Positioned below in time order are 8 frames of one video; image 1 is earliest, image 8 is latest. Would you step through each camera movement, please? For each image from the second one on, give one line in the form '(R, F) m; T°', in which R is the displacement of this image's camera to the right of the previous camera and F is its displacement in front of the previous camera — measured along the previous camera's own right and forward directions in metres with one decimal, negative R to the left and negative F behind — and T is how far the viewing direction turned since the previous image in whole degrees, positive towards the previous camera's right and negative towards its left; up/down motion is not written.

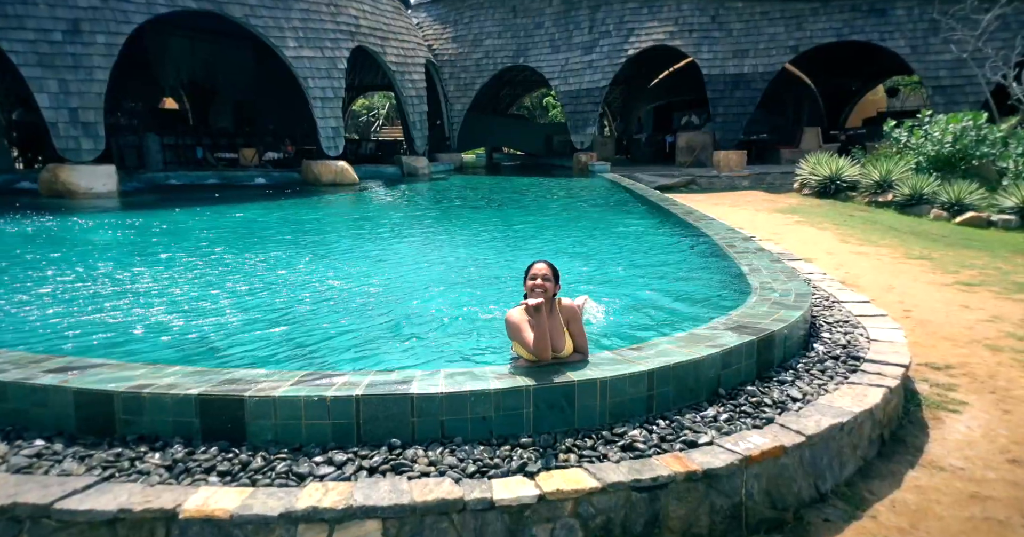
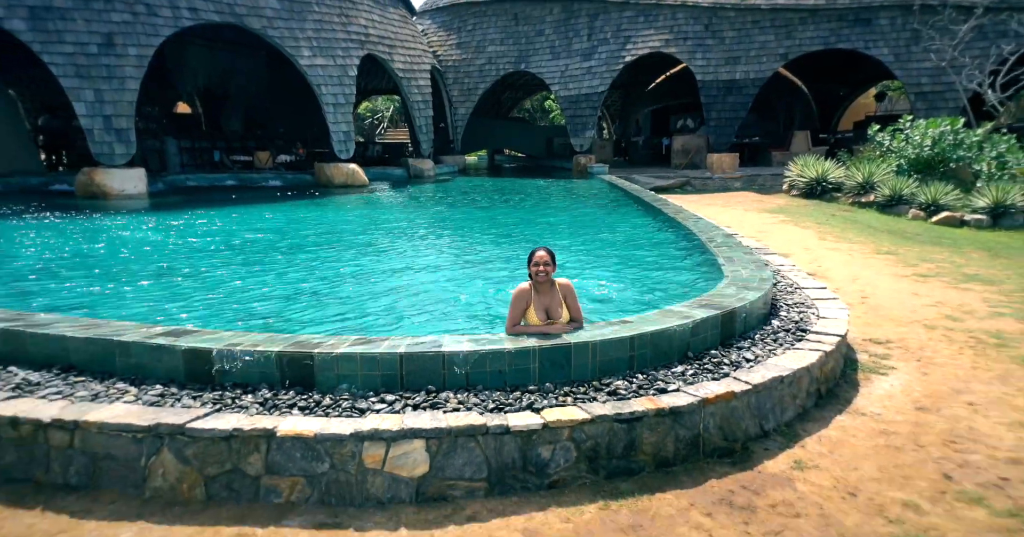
(-0.1, -0.7) m; 0°
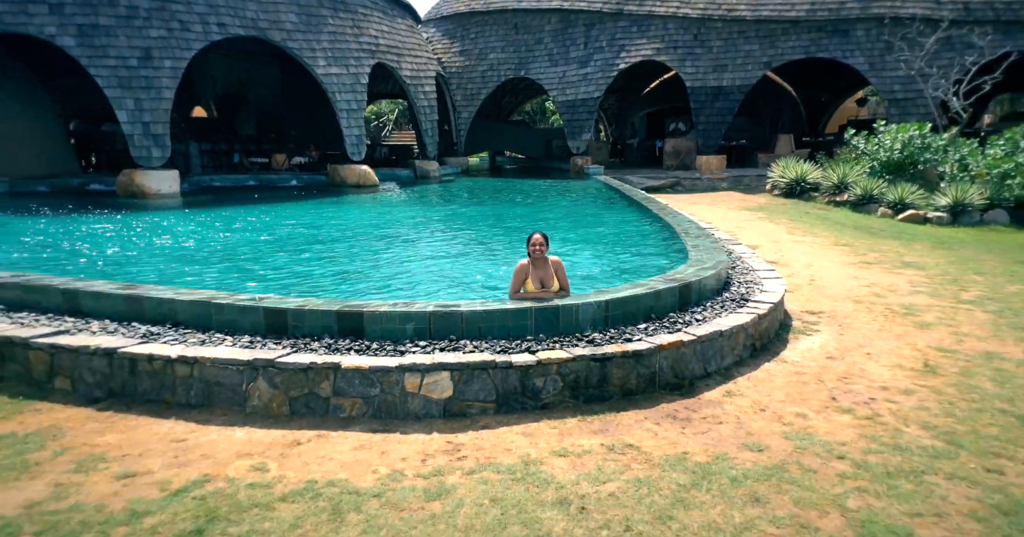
(0.0, -1.0) m; 0°
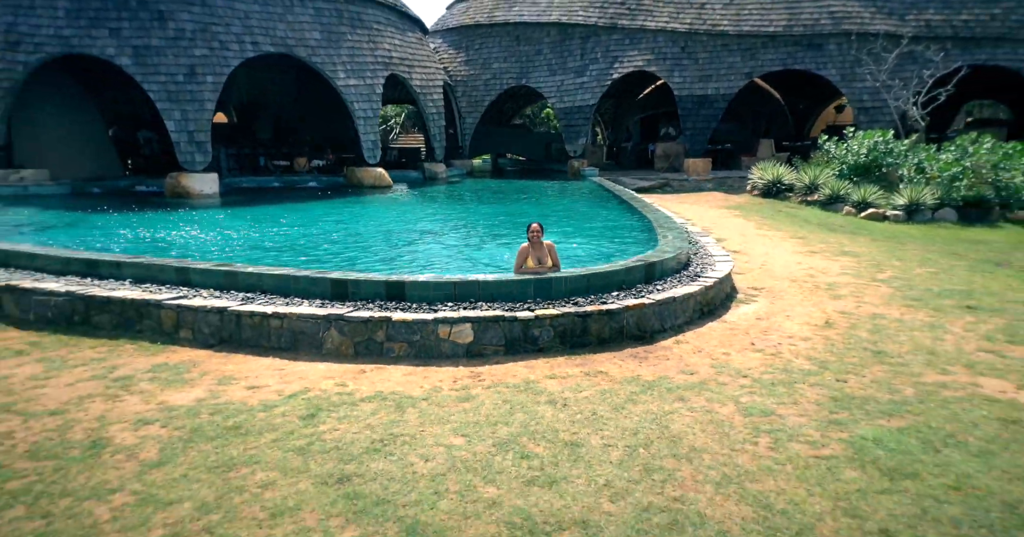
(0.0, -1.3) m; 0°
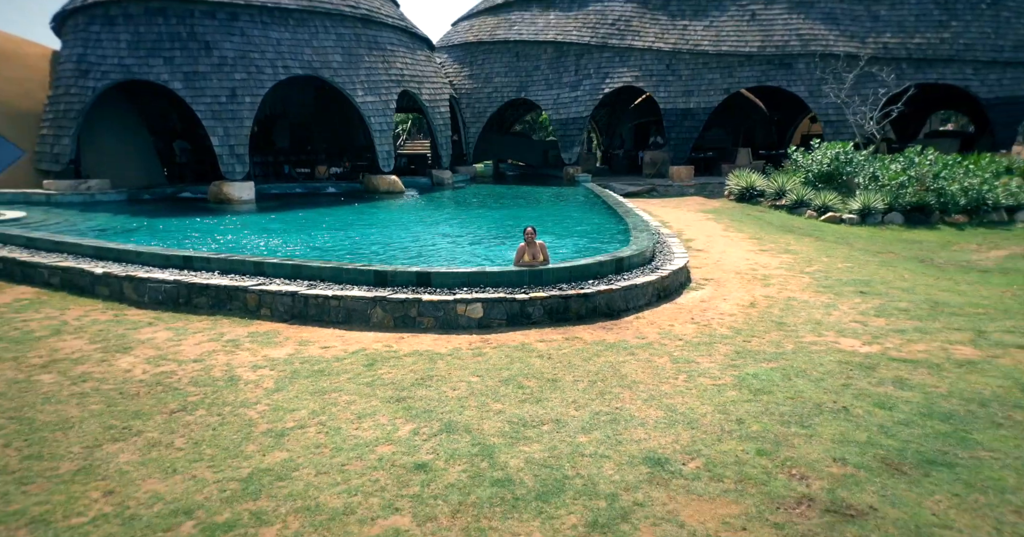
(0.0, -1.6) m; 0°
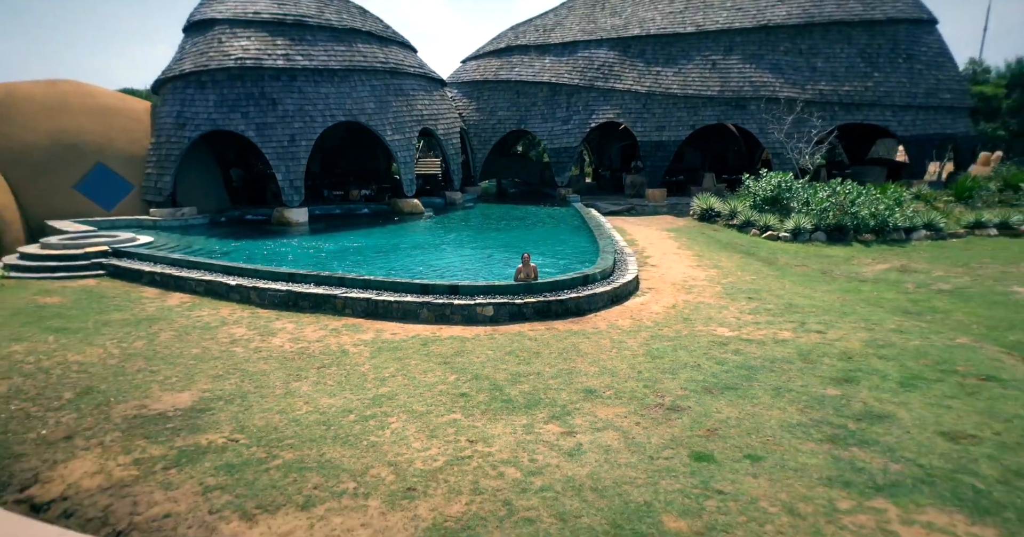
(0.0, -3.3) m; 0°
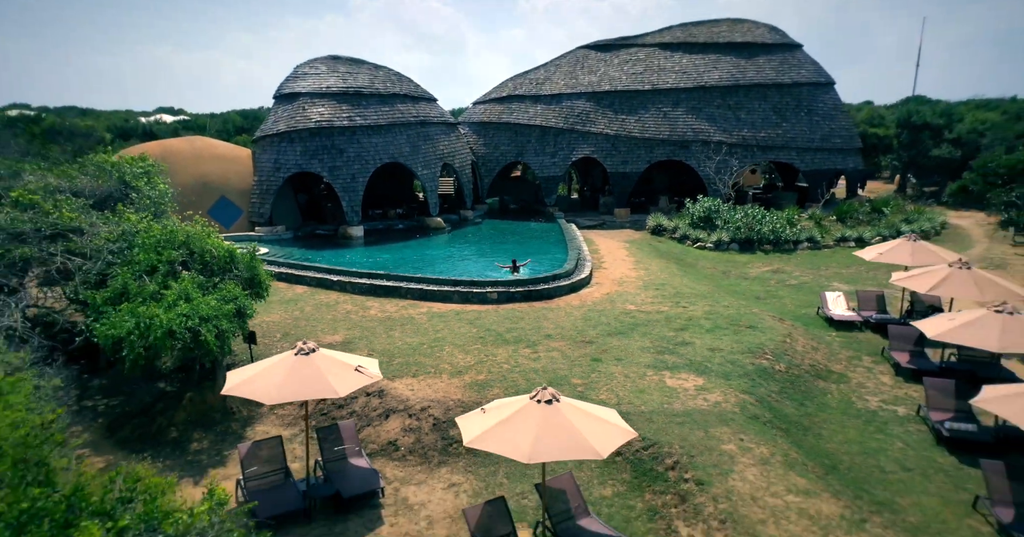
(+0.2, -6.2) m; 0°
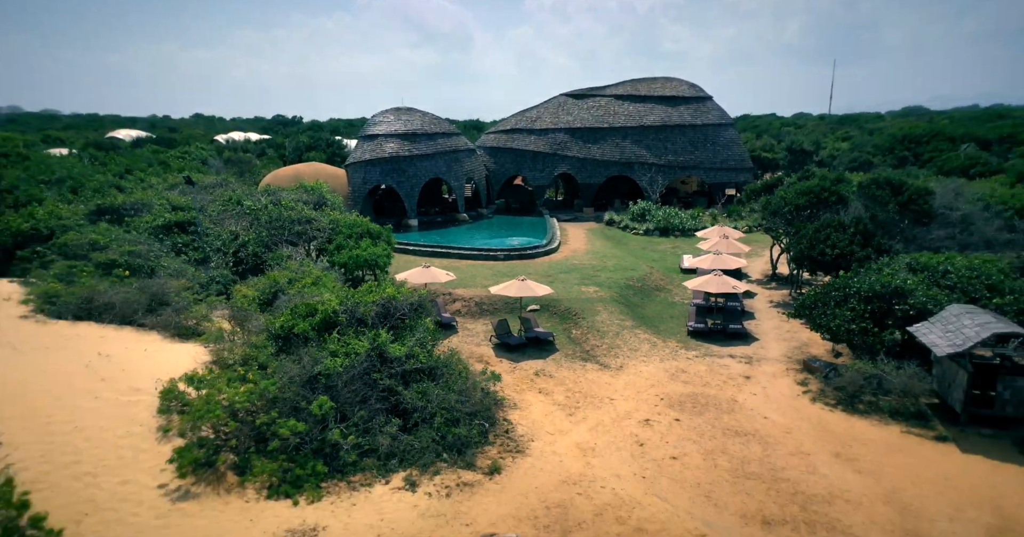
(+0.3, -12.0) m; -1°
